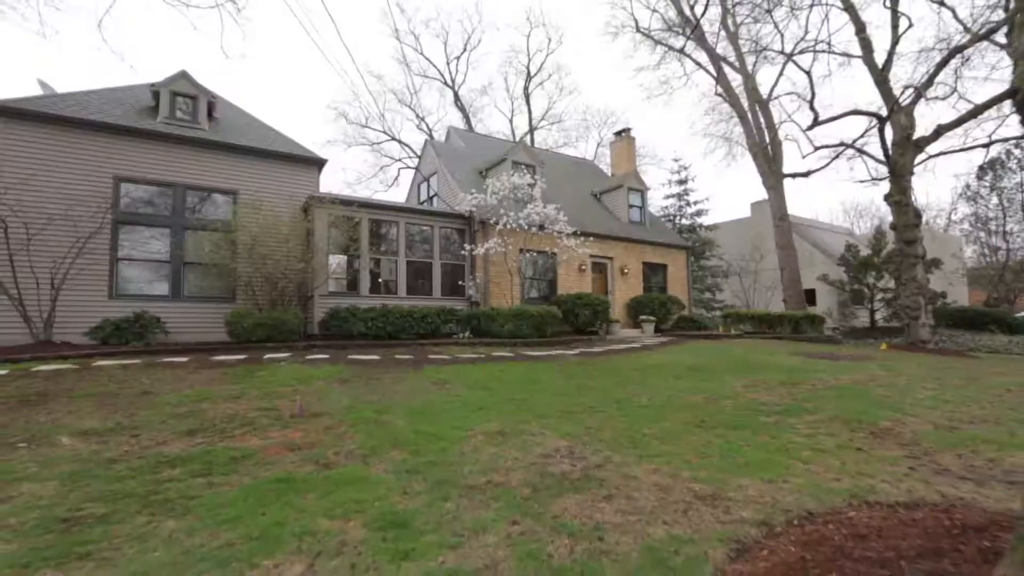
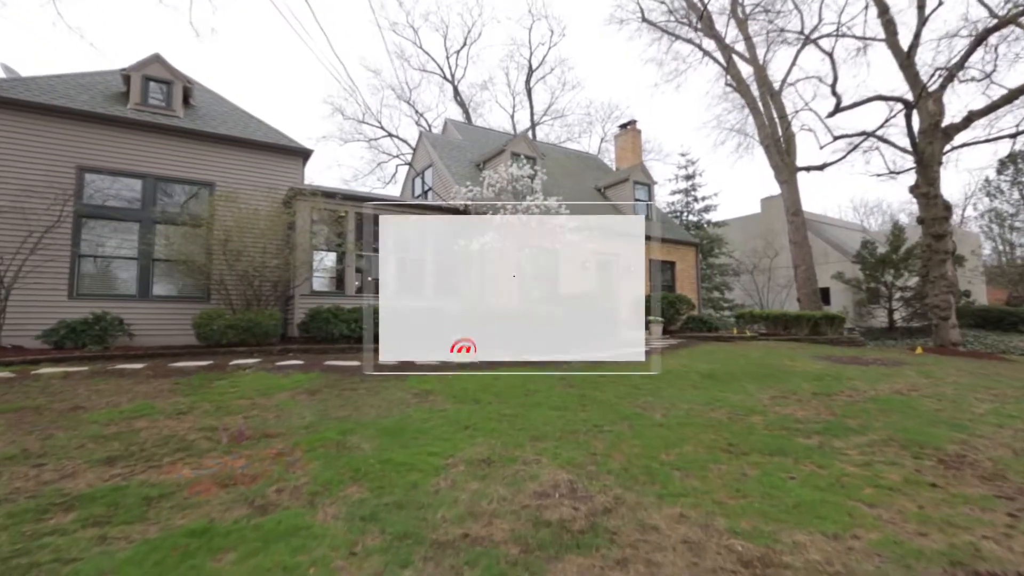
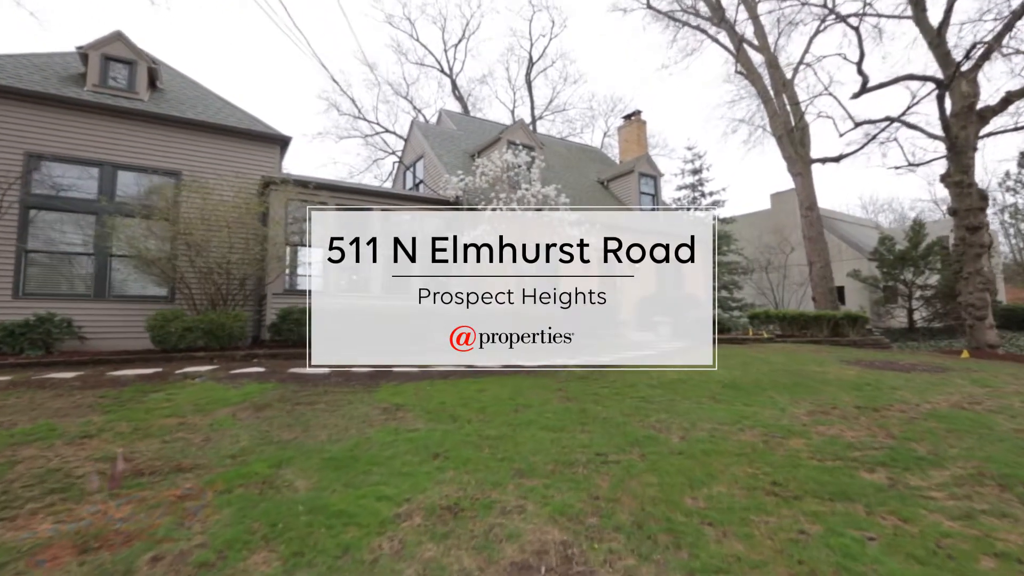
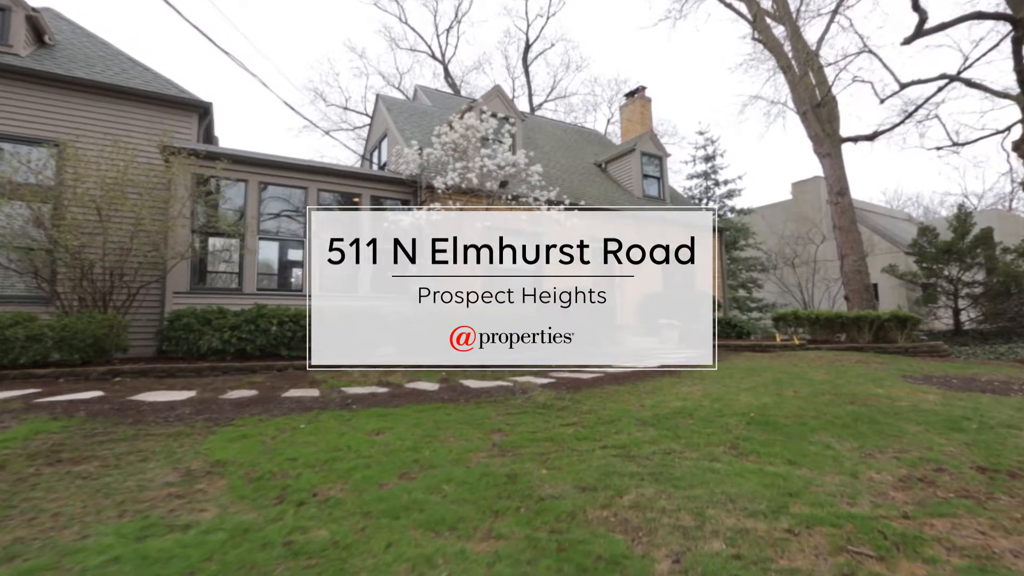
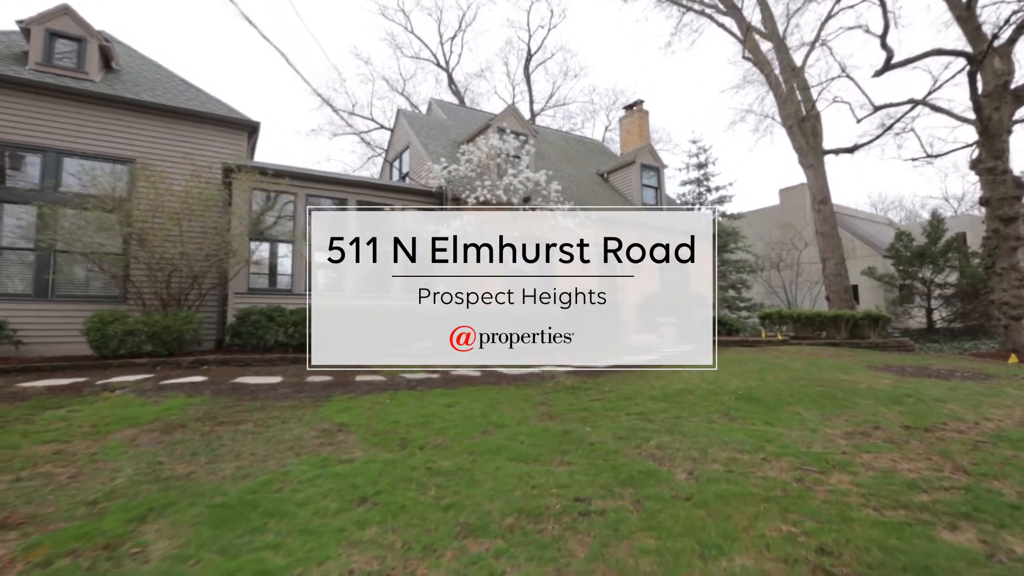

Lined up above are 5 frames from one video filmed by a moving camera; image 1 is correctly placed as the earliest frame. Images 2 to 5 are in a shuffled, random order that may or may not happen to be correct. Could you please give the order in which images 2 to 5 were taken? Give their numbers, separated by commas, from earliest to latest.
2, 3, 5, 4
